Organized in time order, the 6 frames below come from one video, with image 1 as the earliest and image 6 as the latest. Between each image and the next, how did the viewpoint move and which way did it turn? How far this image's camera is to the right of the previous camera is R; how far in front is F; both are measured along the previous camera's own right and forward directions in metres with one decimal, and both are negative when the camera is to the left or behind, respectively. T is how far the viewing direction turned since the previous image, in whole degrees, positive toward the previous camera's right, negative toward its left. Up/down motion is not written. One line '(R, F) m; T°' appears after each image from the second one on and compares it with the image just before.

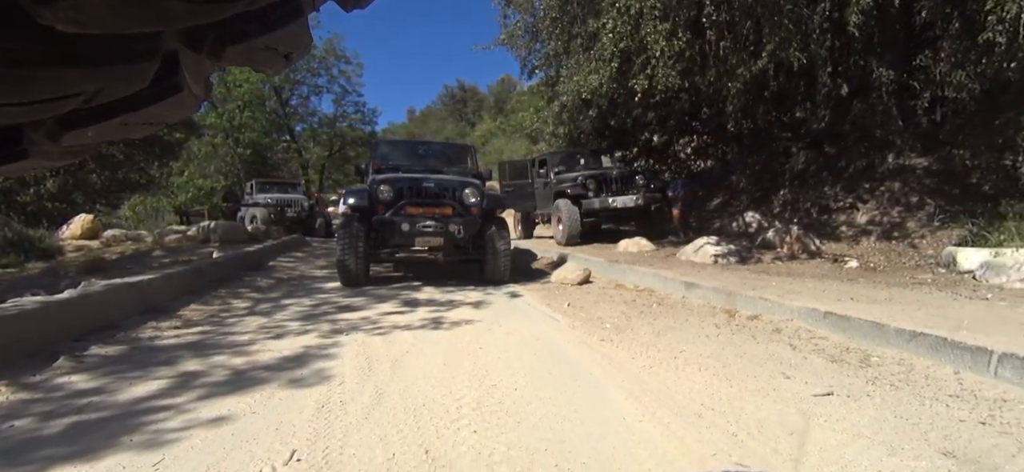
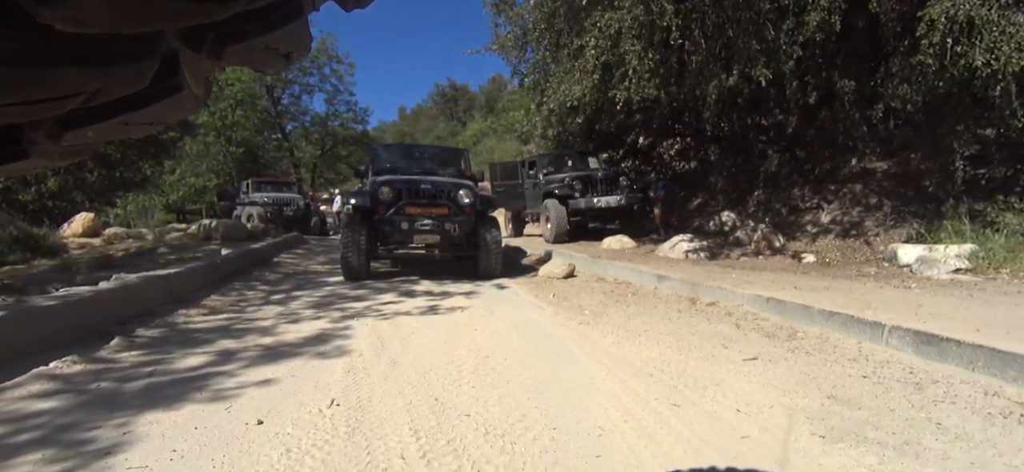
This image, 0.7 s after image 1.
(0.0, -0.8) m; +1°
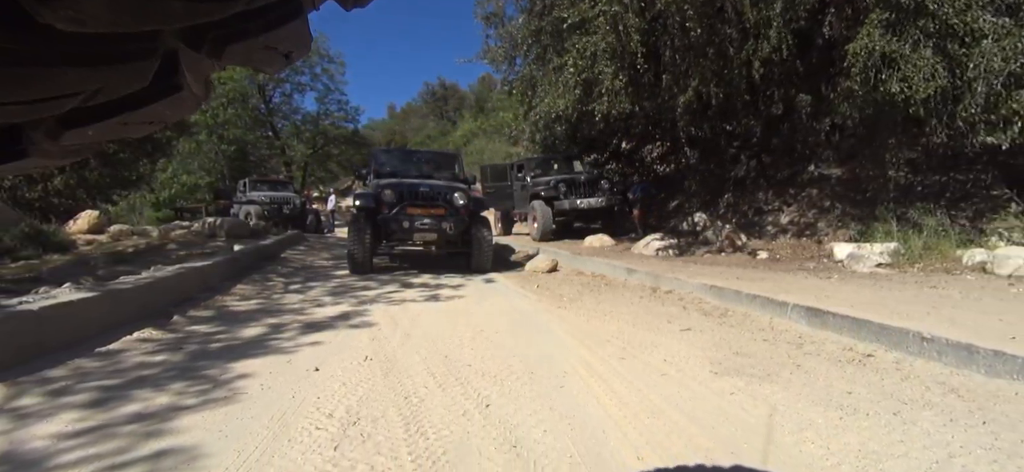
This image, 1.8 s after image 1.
(0.0, -1.1) m; +1°
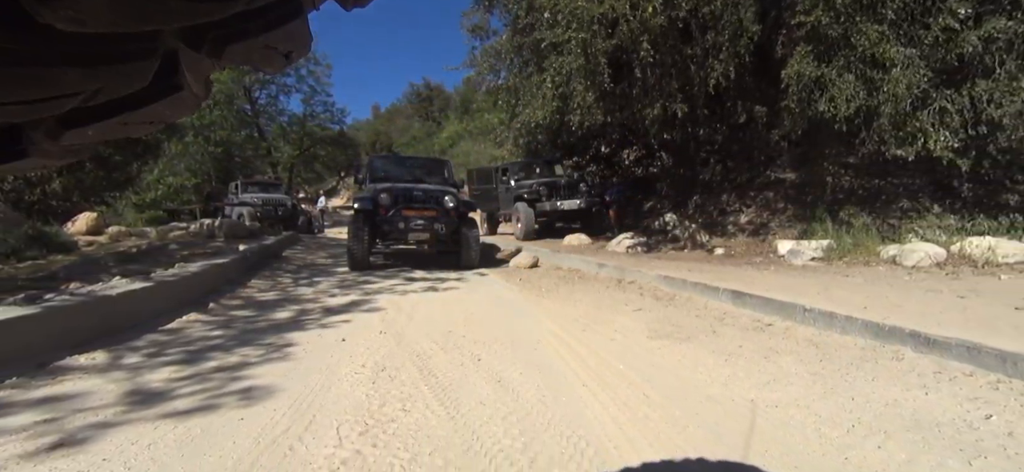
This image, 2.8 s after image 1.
(0.0, -1.2) m; +2°
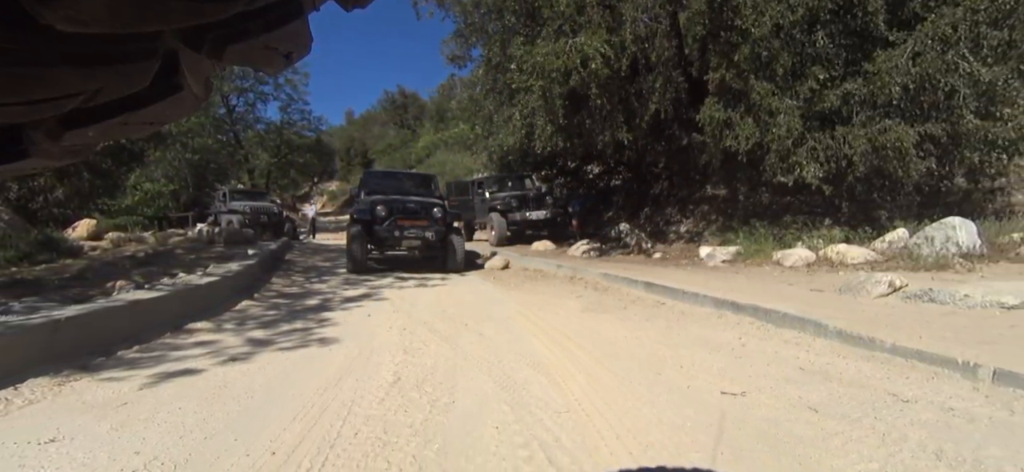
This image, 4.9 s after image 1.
(0.0, -2.3) m; +3°
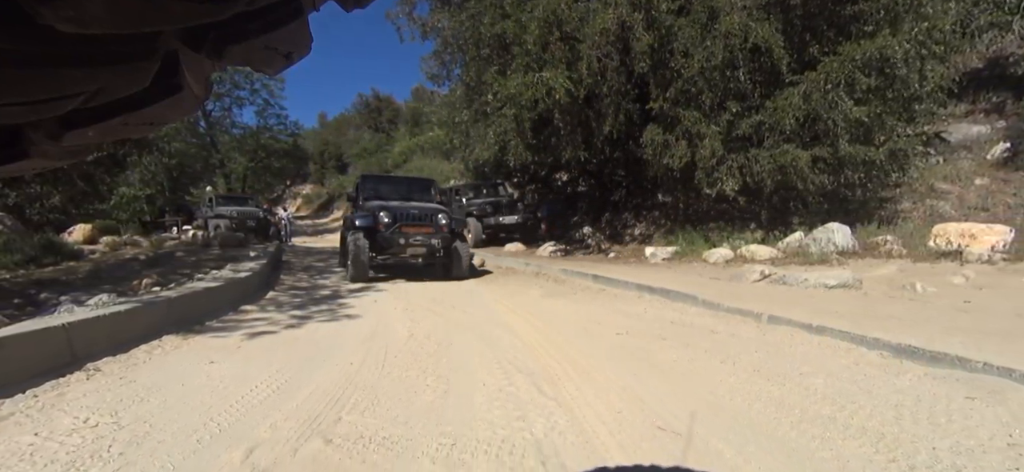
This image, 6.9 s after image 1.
(0.0, -2.2) m; +3°
